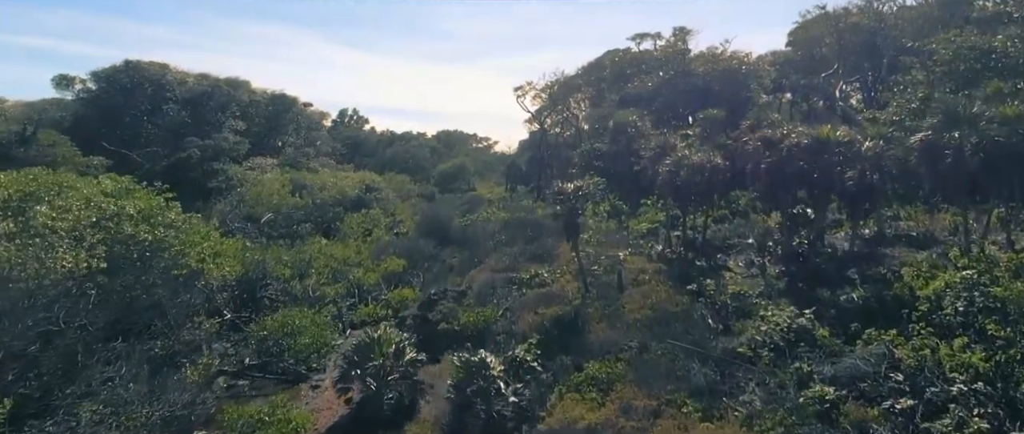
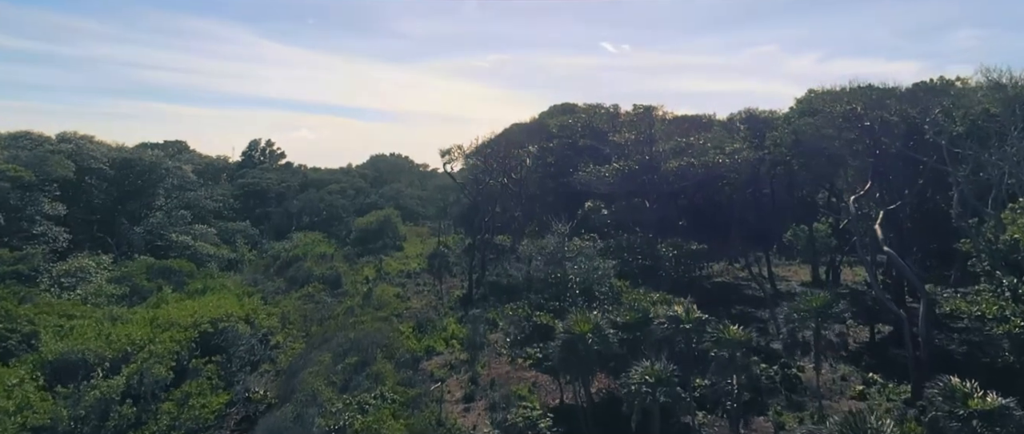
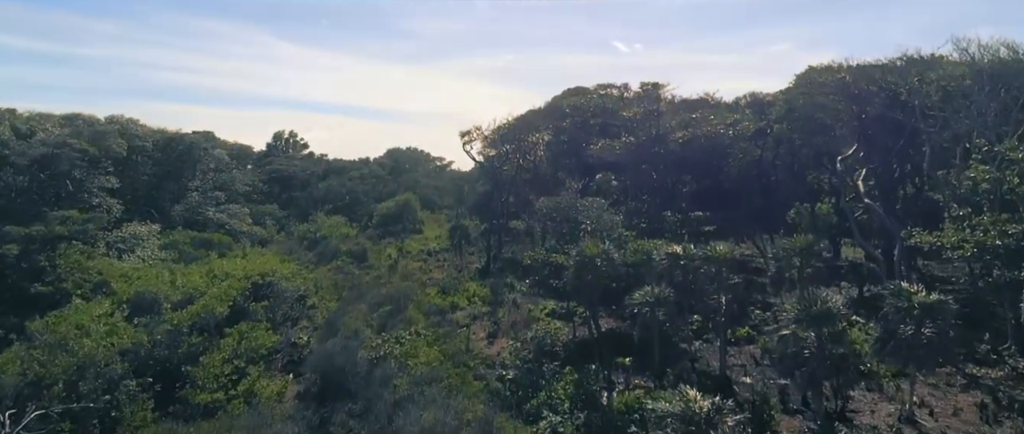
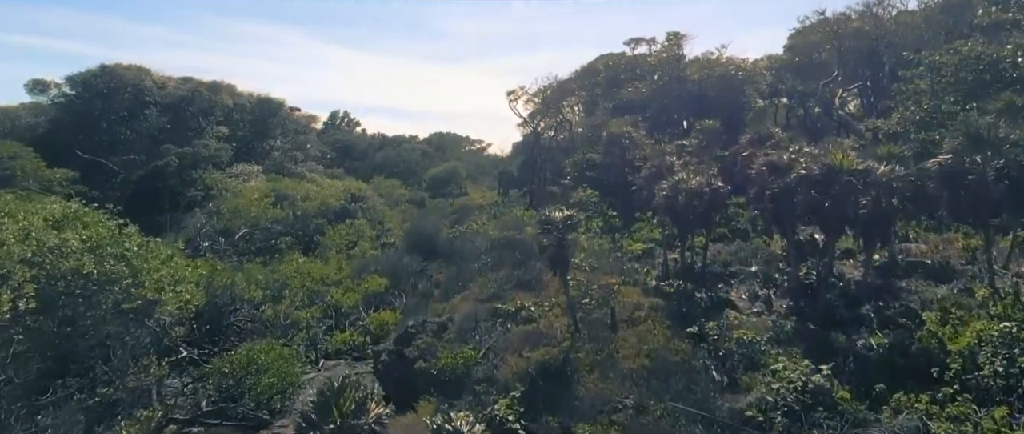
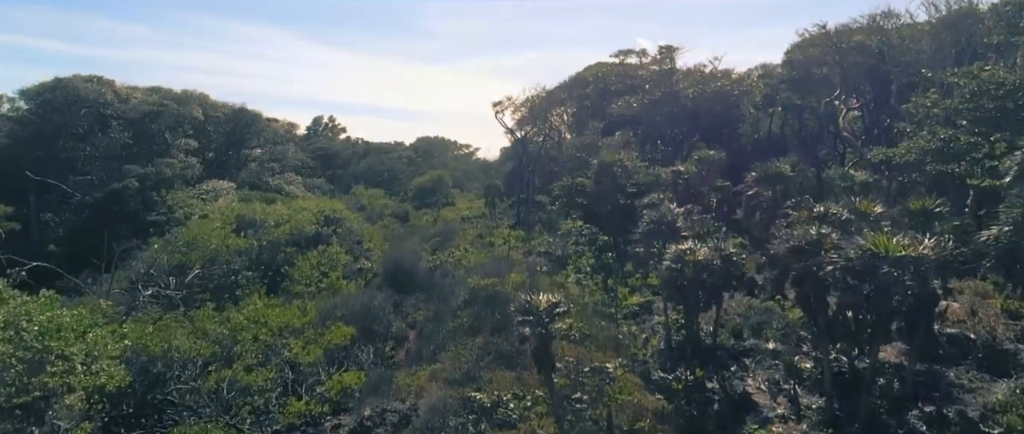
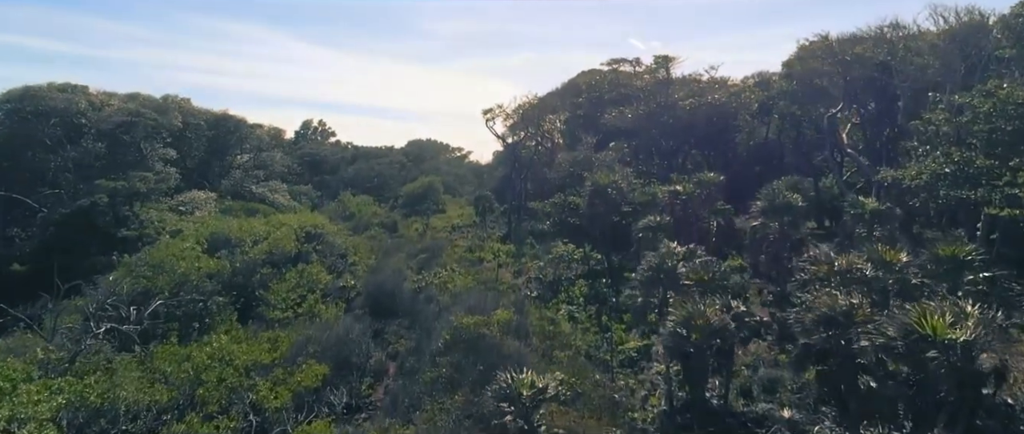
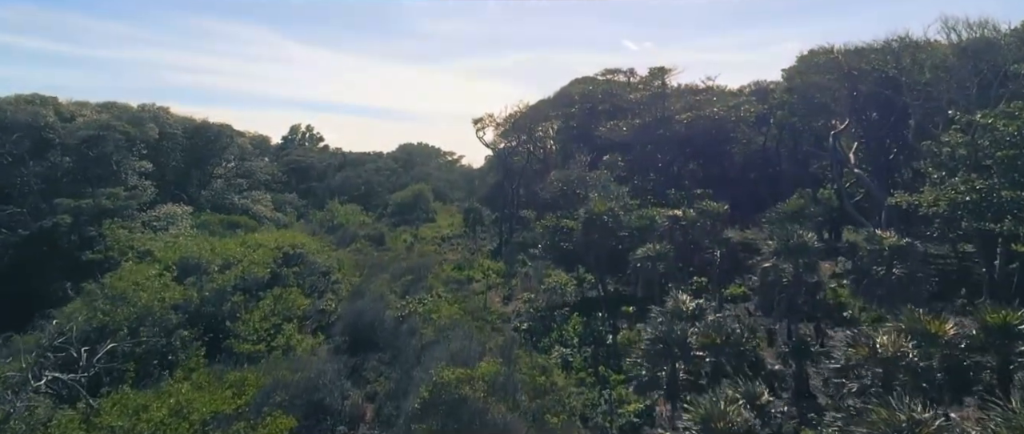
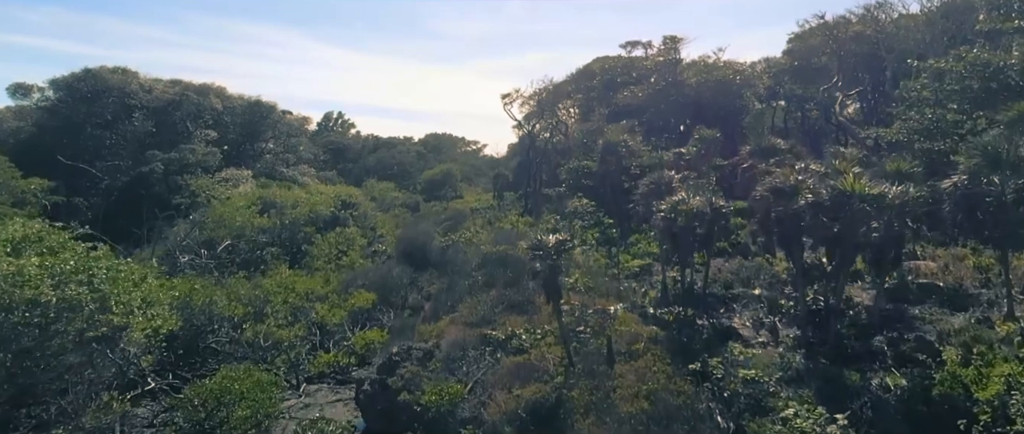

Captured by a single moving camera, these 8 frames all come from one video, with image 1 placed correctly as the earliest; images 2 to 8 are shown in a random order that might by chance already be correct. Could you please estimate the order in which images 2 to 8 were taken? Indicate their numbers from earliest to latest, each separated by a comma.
4, 8, 5, 6, 7, 3, 2
